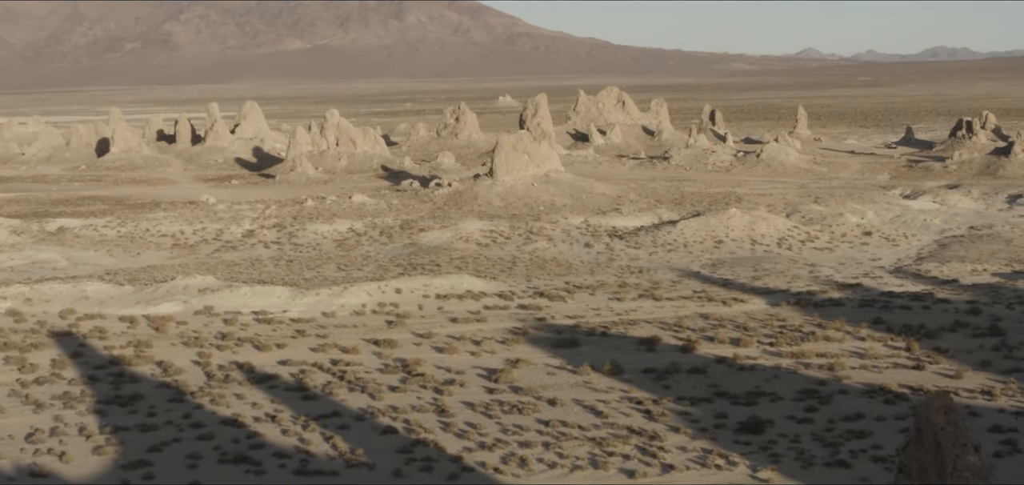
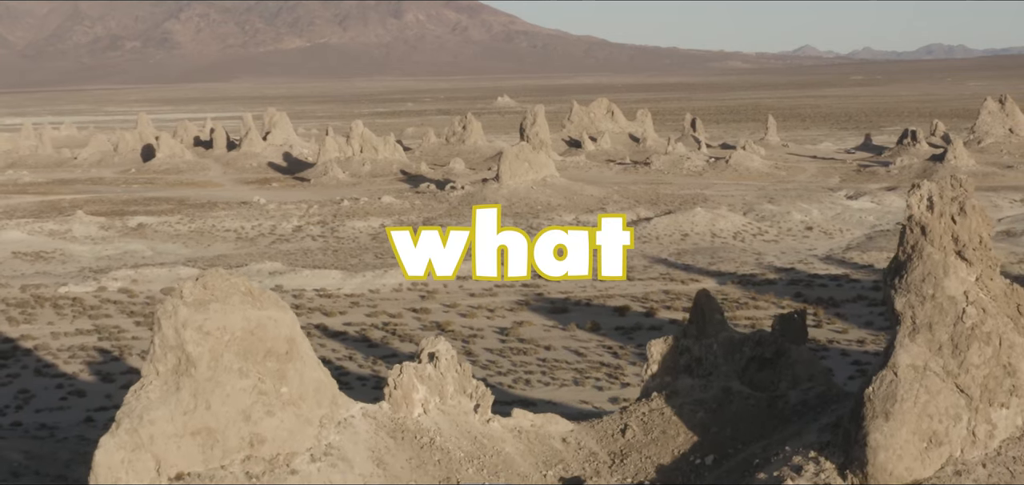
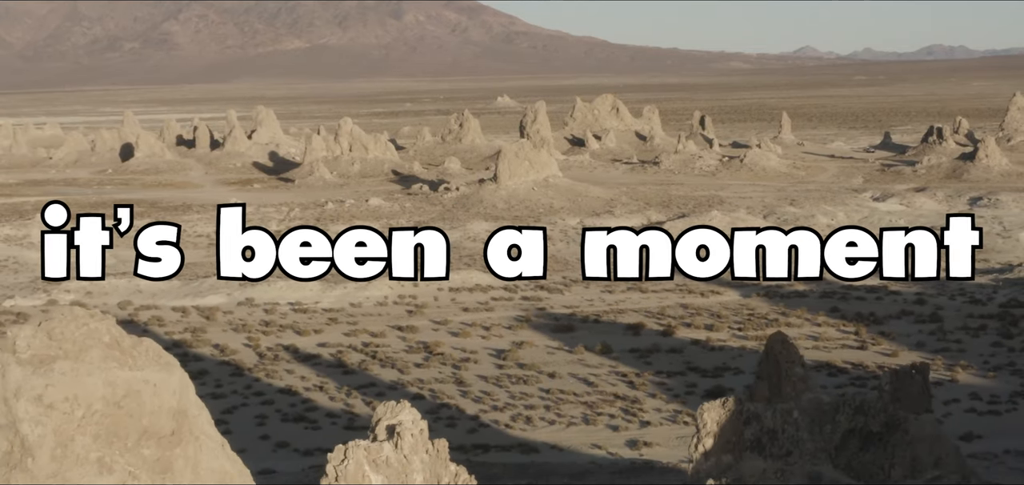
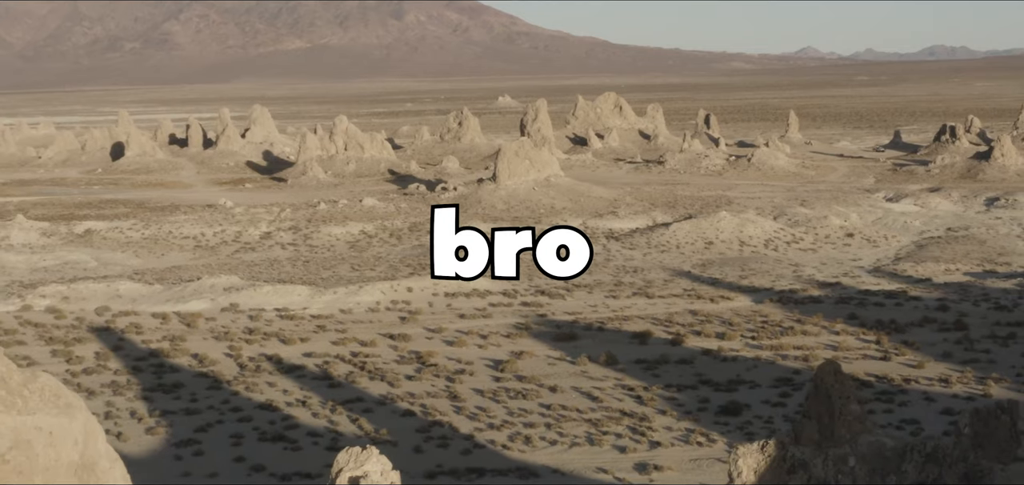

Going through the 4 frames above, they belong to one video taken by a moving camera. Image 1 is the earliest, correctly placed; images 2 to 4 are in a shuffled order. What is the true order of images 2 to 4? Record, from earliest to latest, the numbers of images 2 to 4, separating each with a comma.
4, 3, 2
